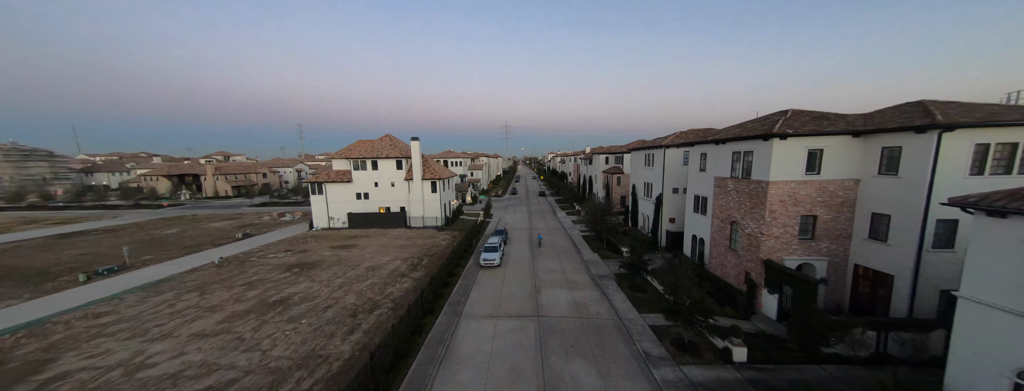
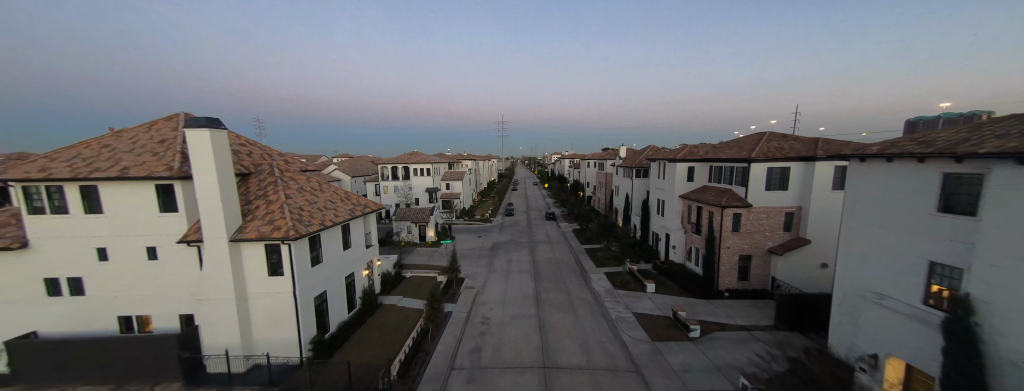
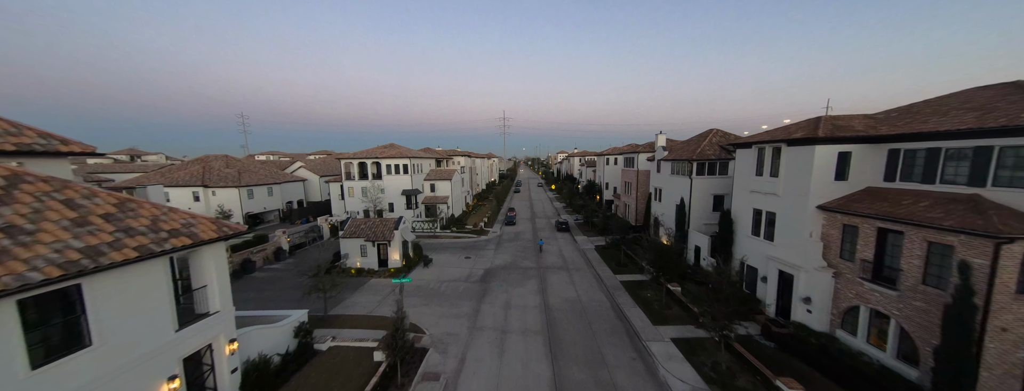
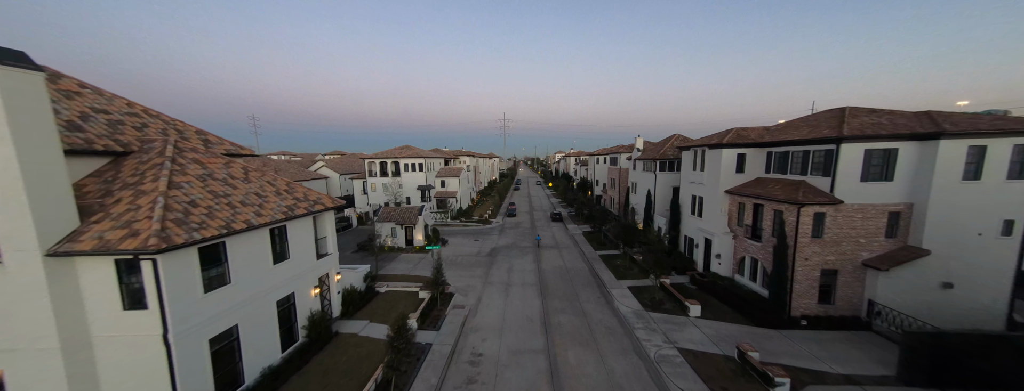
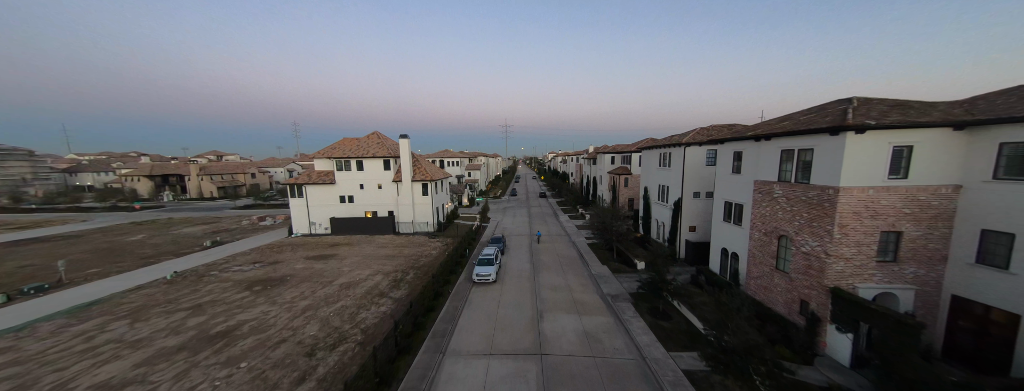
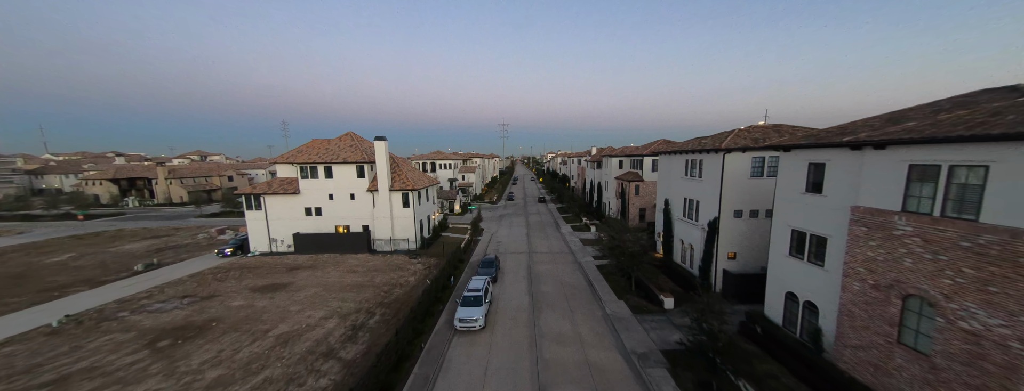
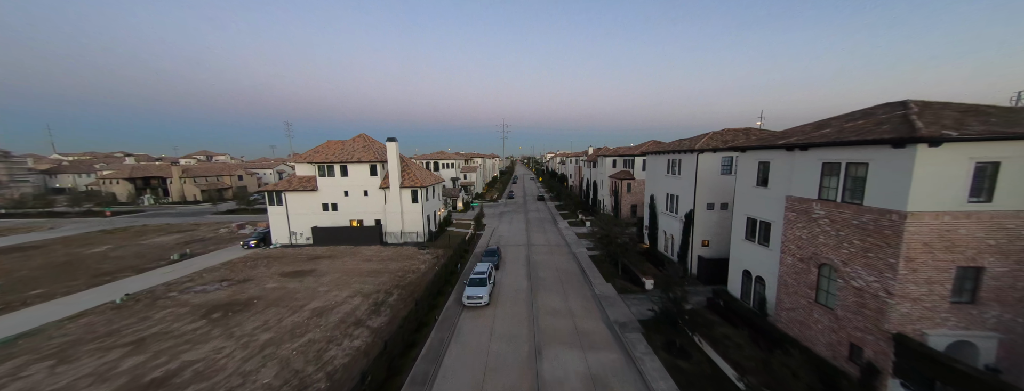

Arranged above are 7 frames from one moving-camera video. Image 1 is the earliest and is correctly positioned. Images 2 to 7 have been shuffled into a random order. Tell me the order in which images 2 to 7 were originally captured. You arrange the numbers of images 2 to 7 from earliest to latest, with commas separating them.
5, 7, 6, 2, 4, 3
